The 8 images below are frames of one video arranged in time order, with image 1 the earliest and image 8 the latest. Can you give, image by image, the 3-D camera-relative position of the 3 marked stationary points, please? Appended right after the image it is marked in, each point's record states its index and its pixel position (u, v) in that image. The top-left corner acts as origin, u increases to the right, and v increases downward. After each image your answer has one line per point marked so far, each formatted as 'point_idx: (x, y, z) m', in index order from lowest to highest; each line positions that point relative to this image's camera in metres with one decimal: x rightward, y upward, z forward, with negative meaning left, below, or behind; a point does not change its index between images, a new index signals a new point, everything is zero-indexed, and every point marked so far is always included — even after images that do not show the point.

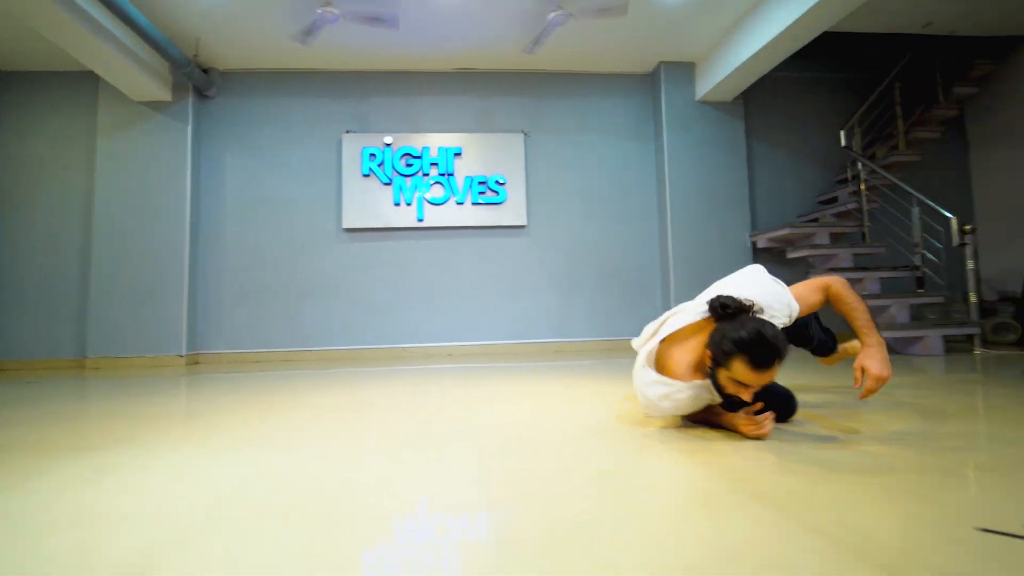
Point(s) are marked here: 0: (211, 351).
0: (-2.8, -0.6, +4.2) m
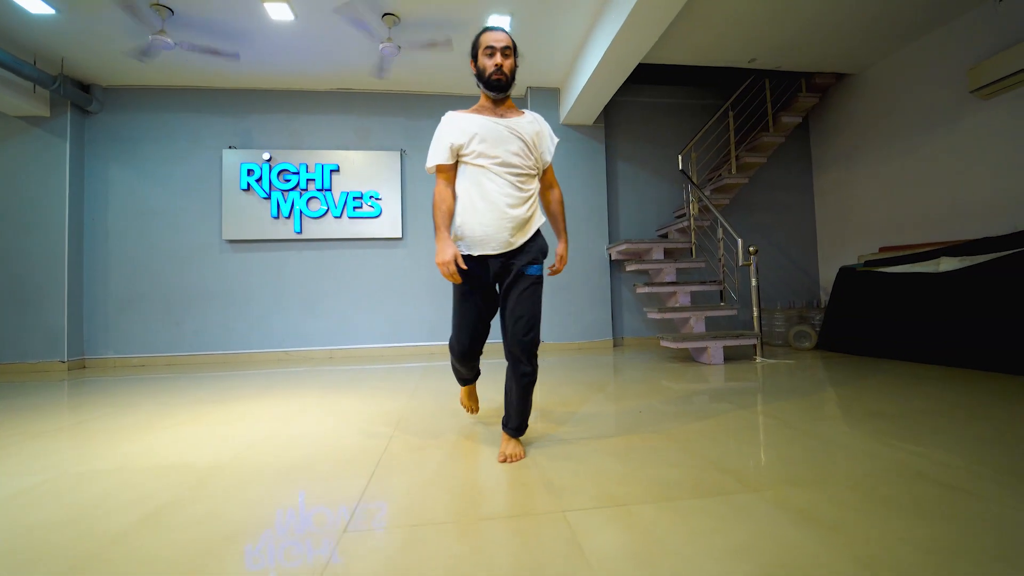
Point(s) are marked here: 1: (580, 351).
0: (-4.1, -0.7, +4.4) m
1: (+0.7, -0.6, +4.6) m
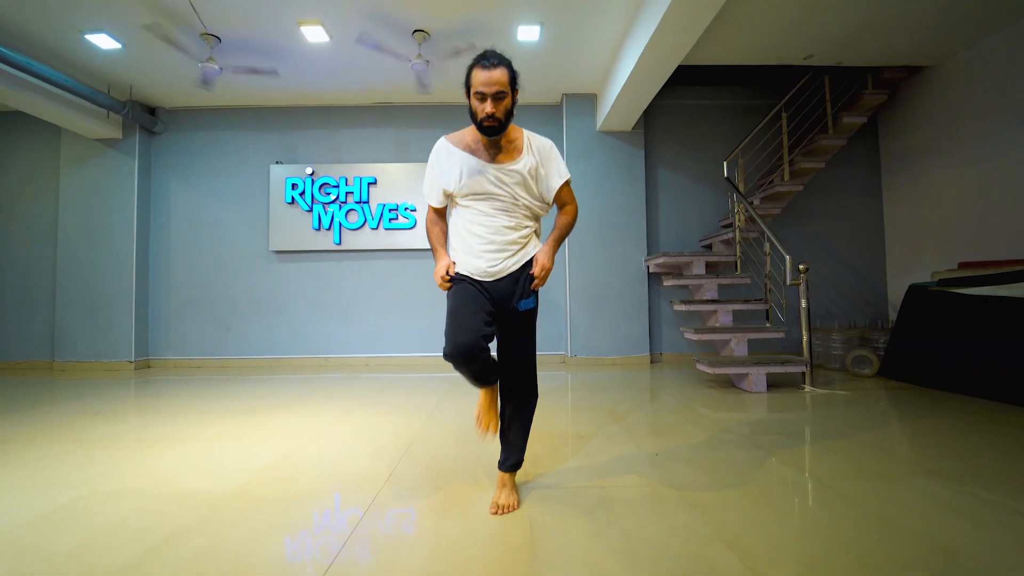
0: (-3.8, -0.7, +4.8) m
1: (+1.0, -0.8, +4.4) m
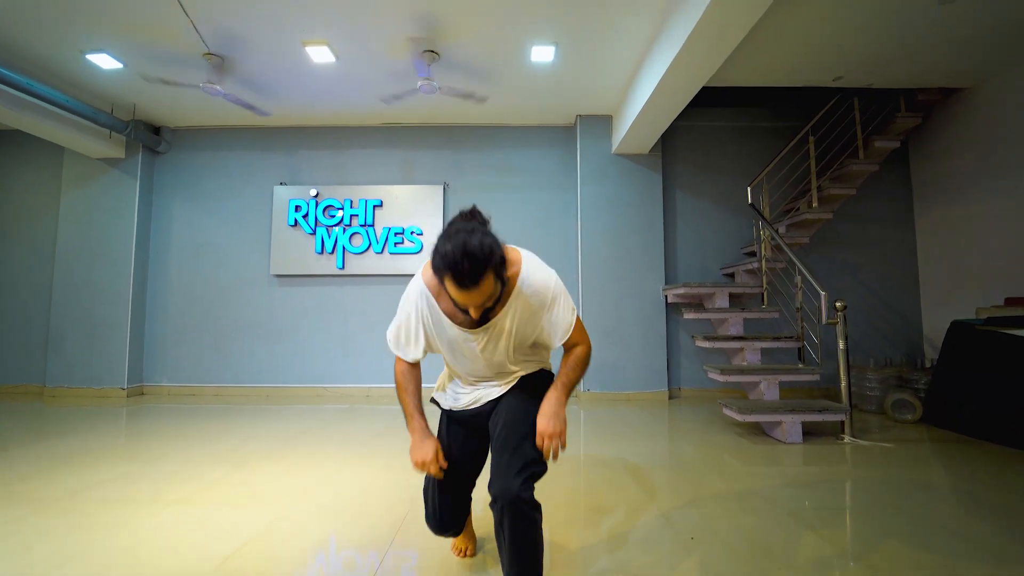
0: (-3.7, -1.0, +4.6) m
1: (+1.1, -1.1, +4.1) m
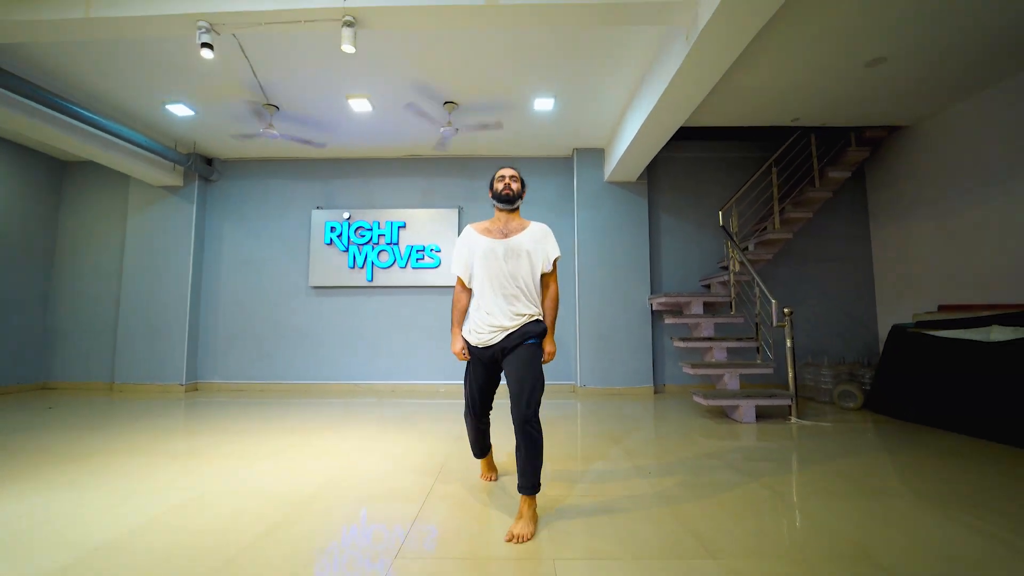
0: (-3.6, -1.1, +5.3) m
1: (+1.2, -1.2, +4.8) m
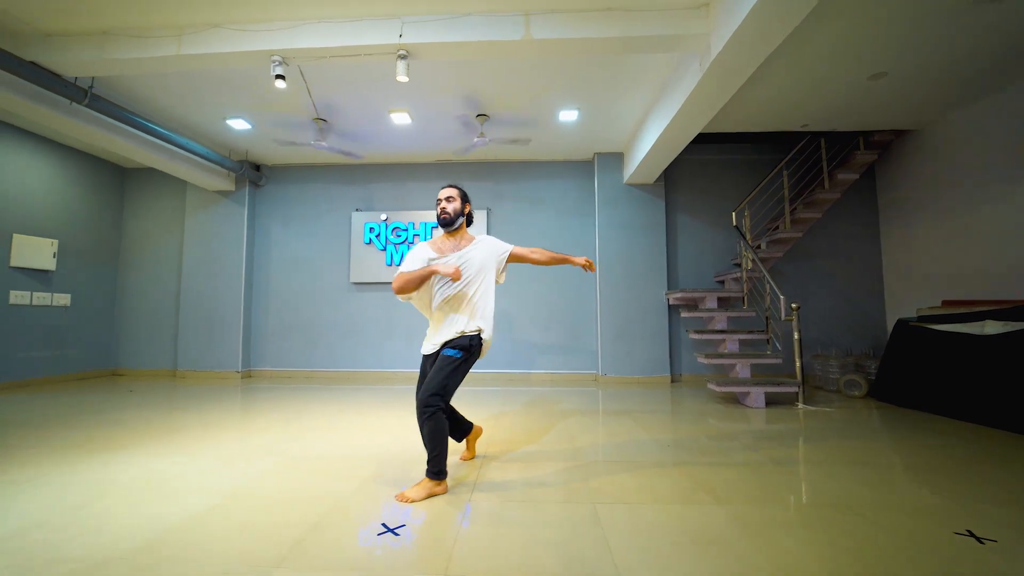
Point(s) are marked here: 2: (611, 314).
0: (-3.3, -1.0, +5.8) m
1: (+1.4, -1.1, +5.1) m
2: (+1.2, -0.3, +5.3) m
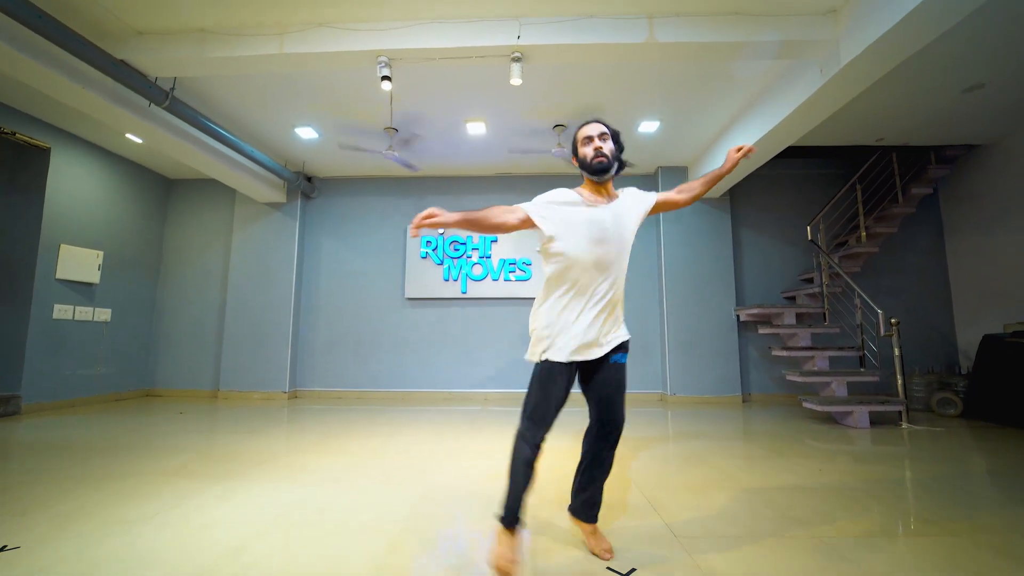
0: (-2.5, -1.2, +5.5) m
1: (+2.2, -1.3, +4.9) m
2: (+1.9, -0.5, +5.1) m
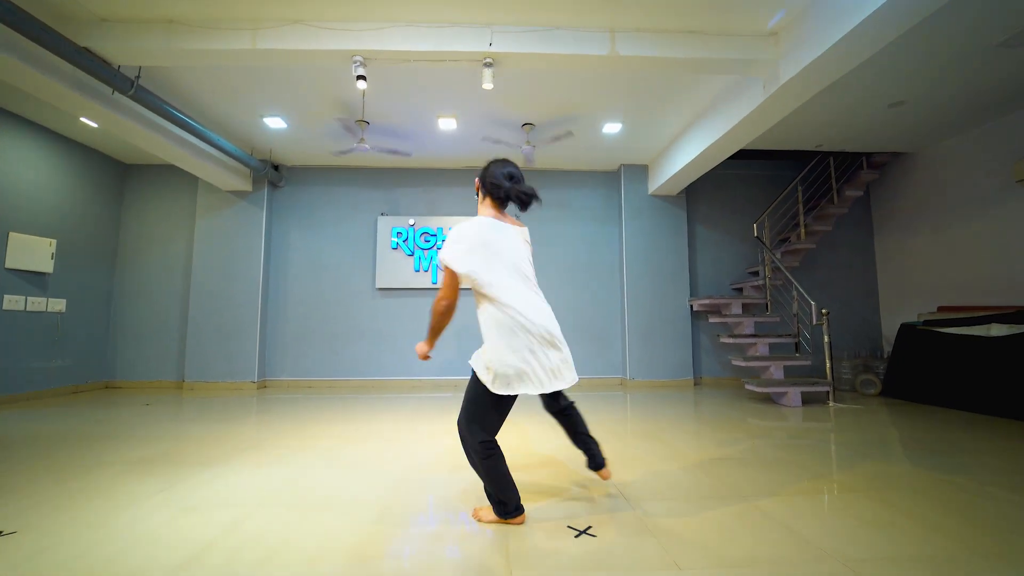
0: (-2.9, -1.1, +5.5) m
1: (+1.8, -1.2, +5.3) m
2: (+1.5, -0.4, +5.5) m
